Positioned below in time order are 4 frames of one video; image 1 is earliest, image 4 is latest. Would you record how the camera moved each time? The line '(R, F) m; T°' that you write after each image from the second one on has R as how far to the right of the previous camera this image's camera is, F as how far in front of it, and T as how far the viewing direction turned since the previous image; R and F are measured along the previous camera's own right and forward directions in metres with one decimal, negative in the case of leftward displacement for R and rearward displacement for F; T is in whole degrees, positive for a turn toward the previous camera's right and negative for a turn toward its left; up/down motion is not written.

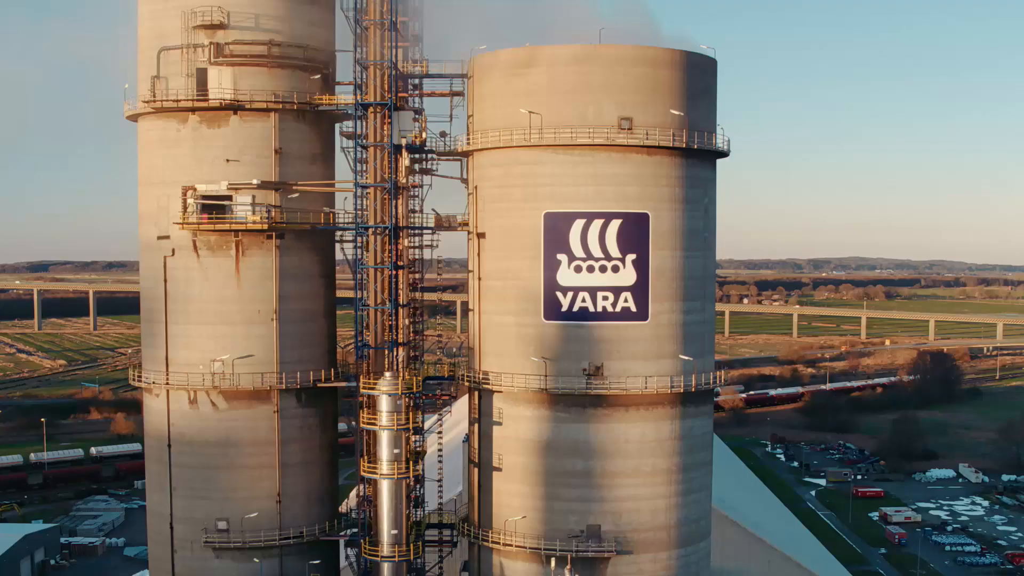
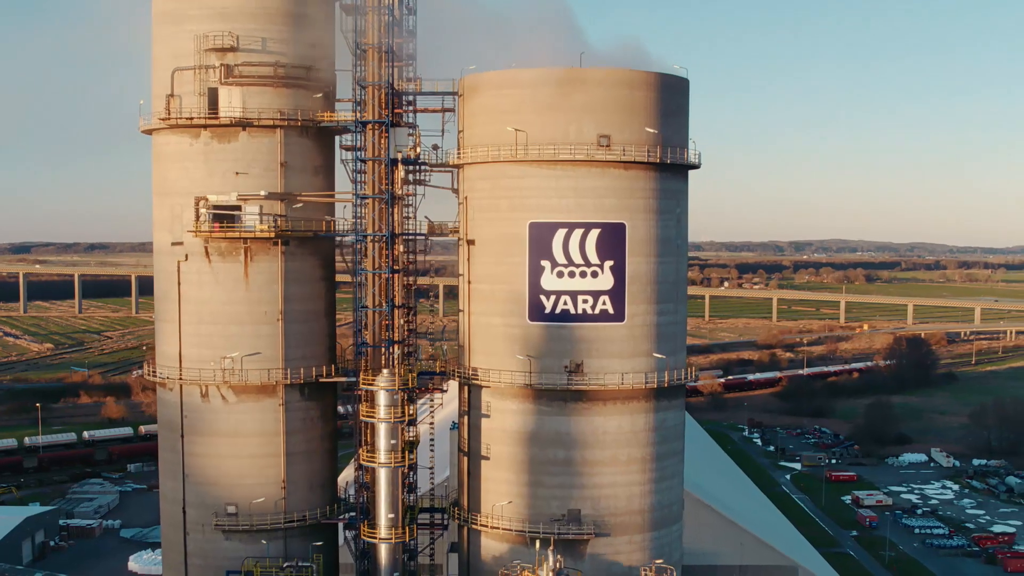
(-0.1, -1.6) m; +1°
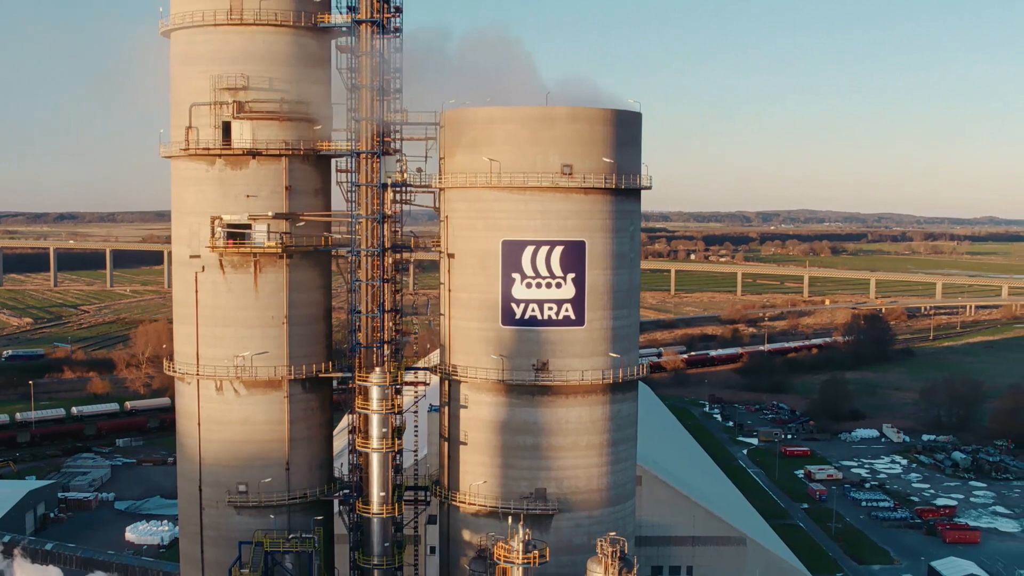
(-0.2, -3.0) m; +2°
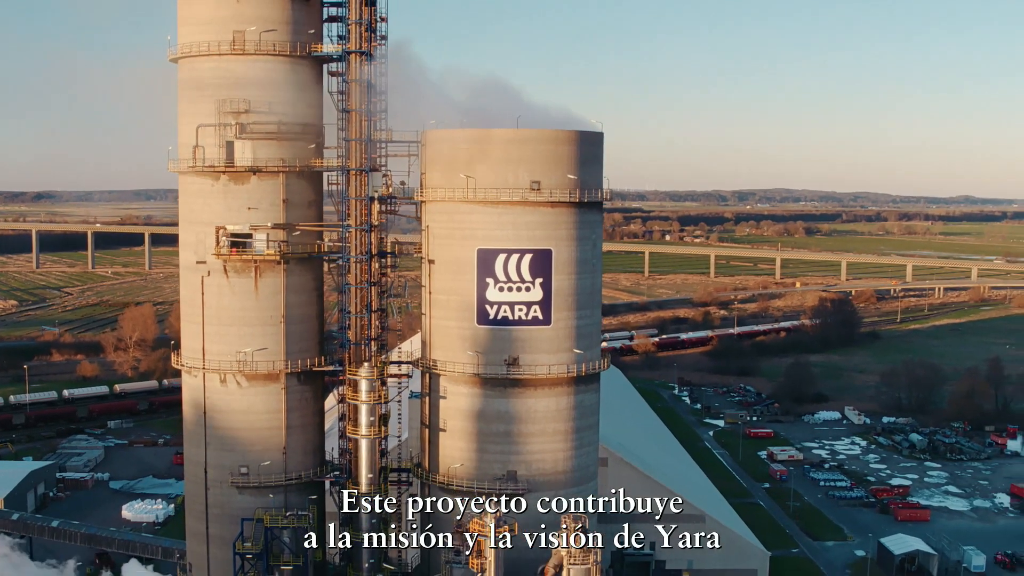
(0.0, -2.7) m; +1°
